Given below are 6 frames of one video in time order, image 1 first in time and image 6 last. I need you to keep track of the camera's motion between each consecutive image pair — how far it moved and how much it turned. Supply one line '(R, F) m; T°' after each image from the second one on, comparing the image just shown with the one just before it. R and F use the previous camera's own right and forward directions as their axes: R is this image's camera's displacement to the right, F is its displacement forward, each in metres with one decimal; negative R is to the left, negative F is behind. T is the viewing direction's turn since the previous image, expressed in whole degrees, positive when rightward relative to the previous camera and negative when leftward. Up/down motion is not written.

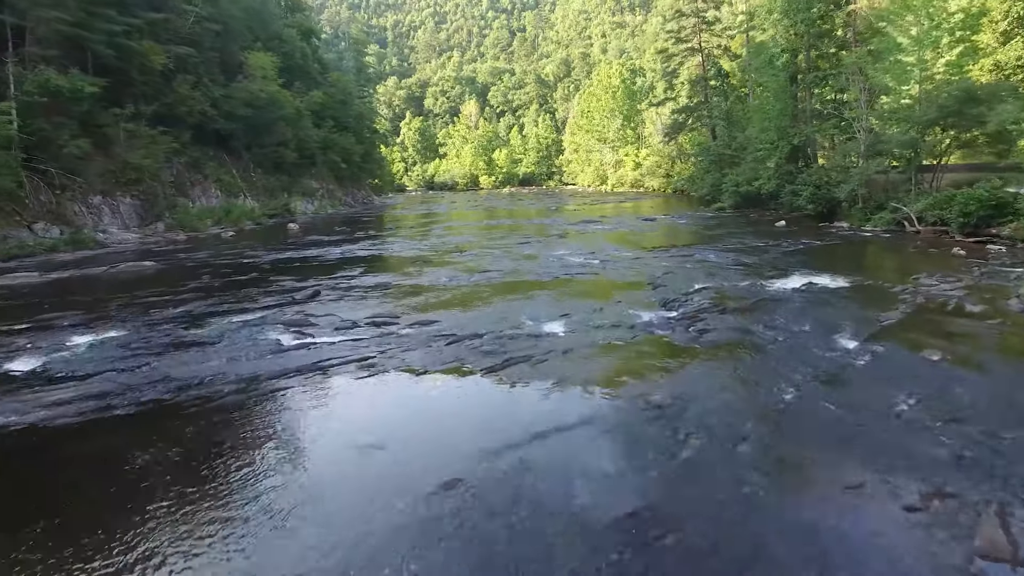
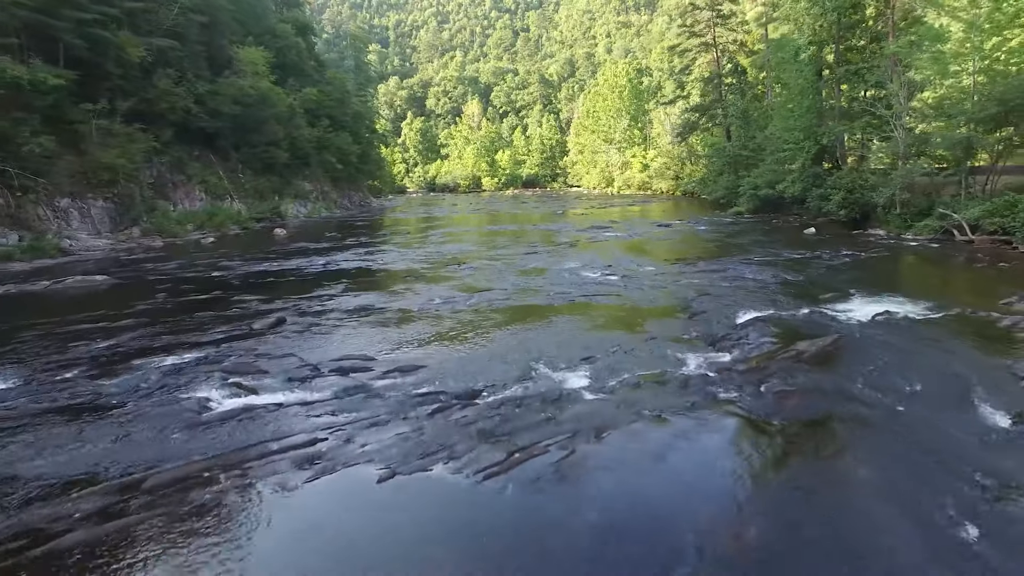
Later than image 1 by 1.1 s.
(0.0, +2.3) m; 0°
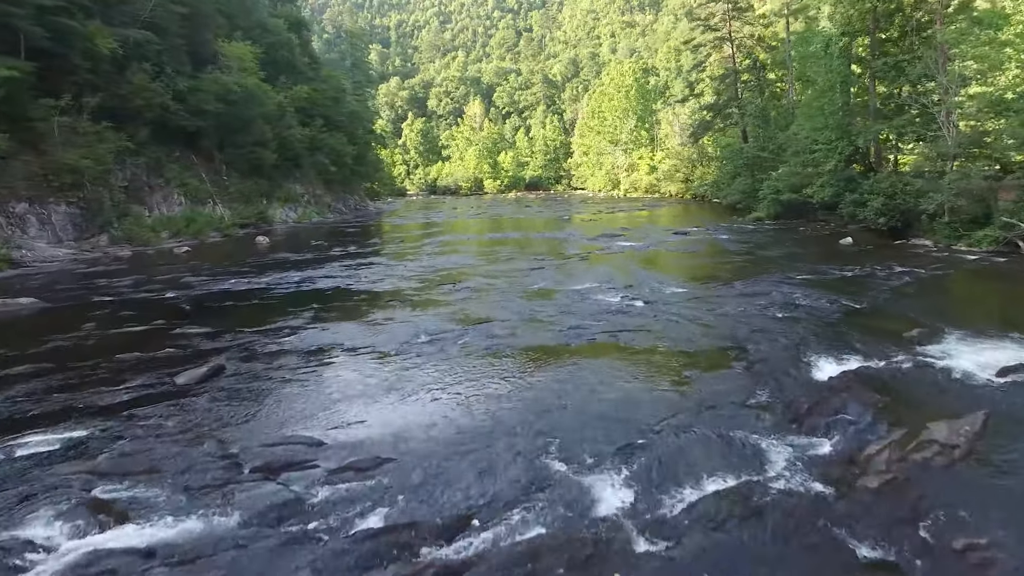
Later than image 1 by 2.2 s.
(0.0, +2.4) m; 0°
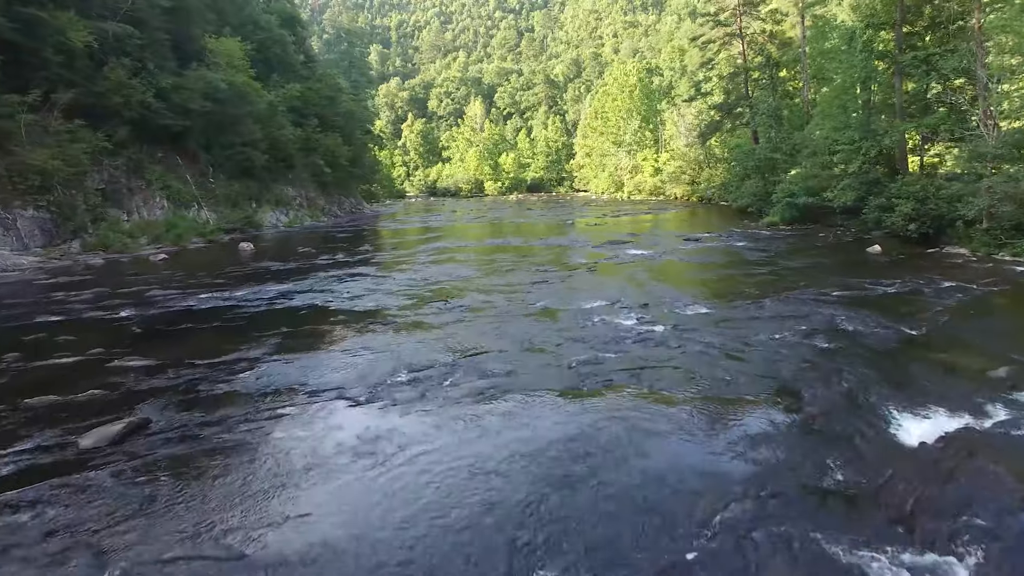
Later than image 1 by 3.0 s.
(0.0, +1.7) m; 0°
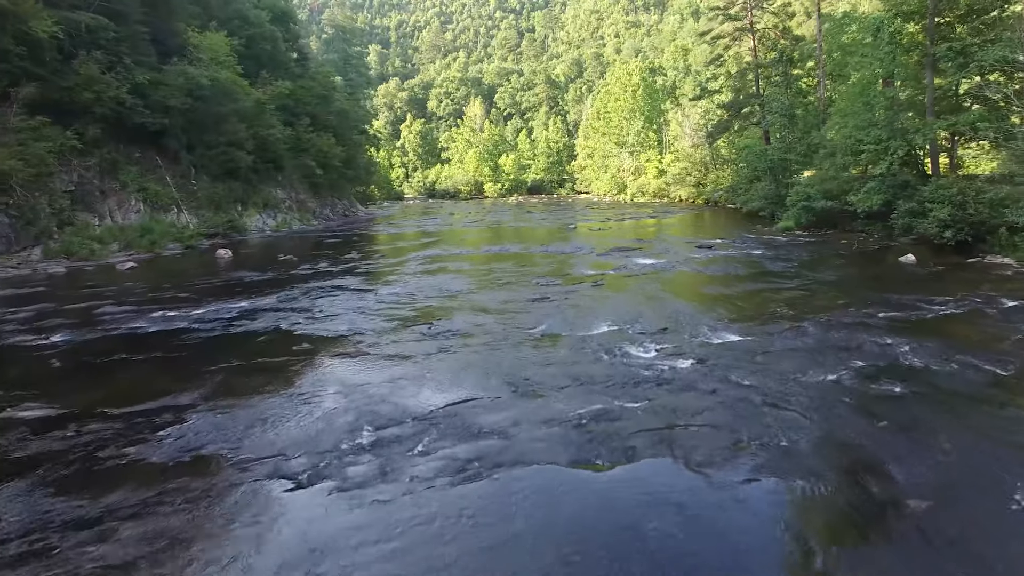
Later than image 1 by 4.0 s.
(+0.1, +1.9) m; 0°
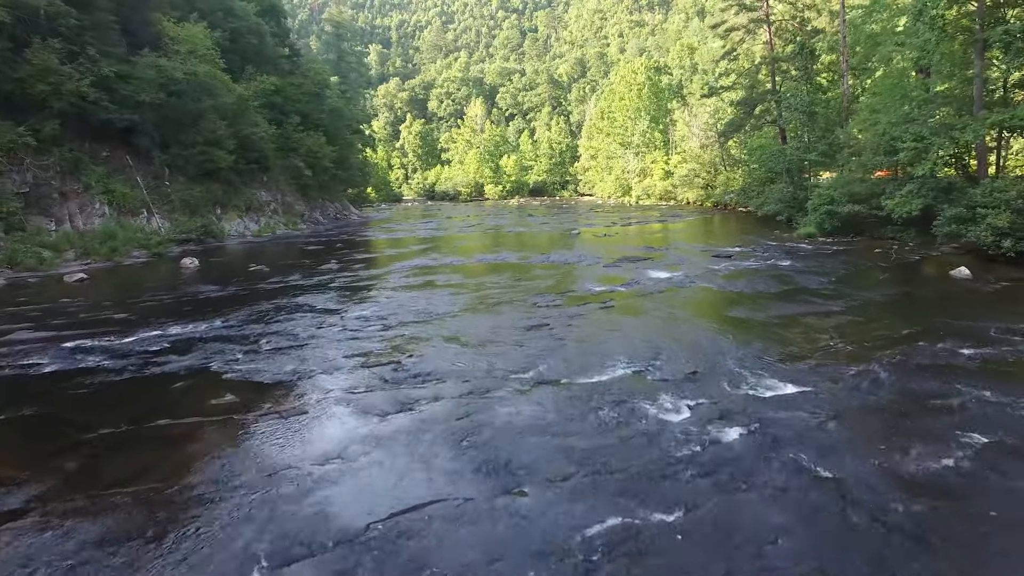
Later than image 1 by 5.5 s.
(+0.1, +2.4) m; 0°
